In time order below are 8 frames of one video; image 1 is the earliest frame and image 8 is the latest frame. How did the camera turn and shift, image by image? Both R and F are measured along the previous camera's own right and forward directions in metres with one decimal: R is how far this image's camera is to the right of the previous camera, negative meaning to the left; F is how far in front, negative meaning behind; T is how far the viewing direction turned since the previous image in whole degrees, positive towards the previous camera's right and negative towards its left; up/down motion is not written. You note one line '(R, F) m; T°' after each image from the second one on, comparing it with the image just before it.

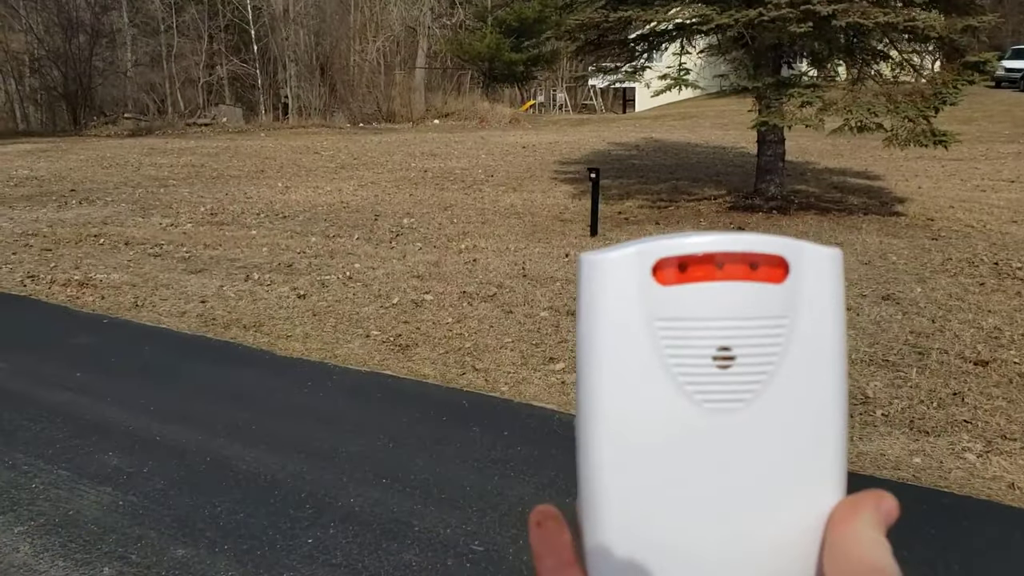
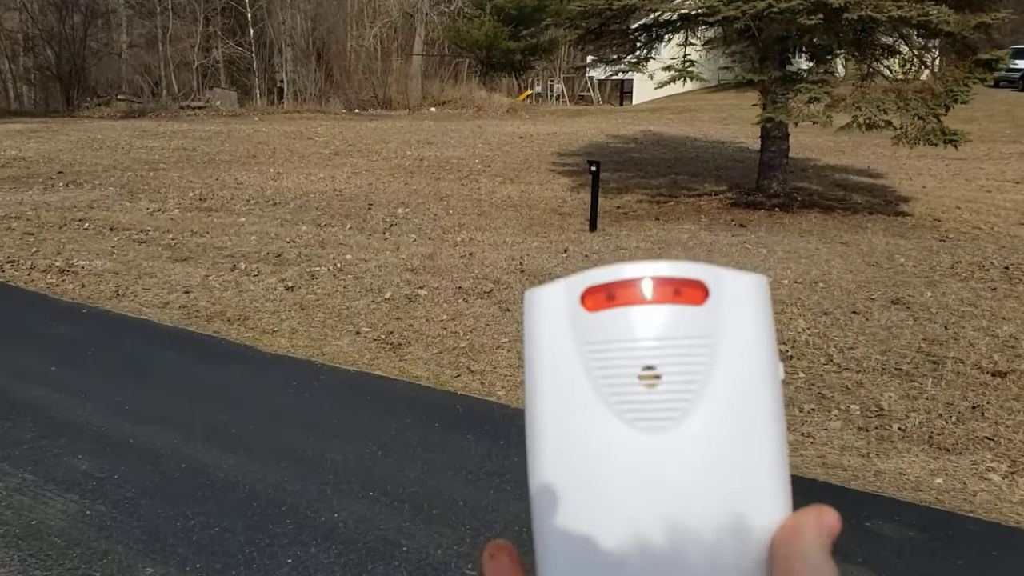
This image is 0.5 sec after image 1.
(0.0, +0.2) m; 0°
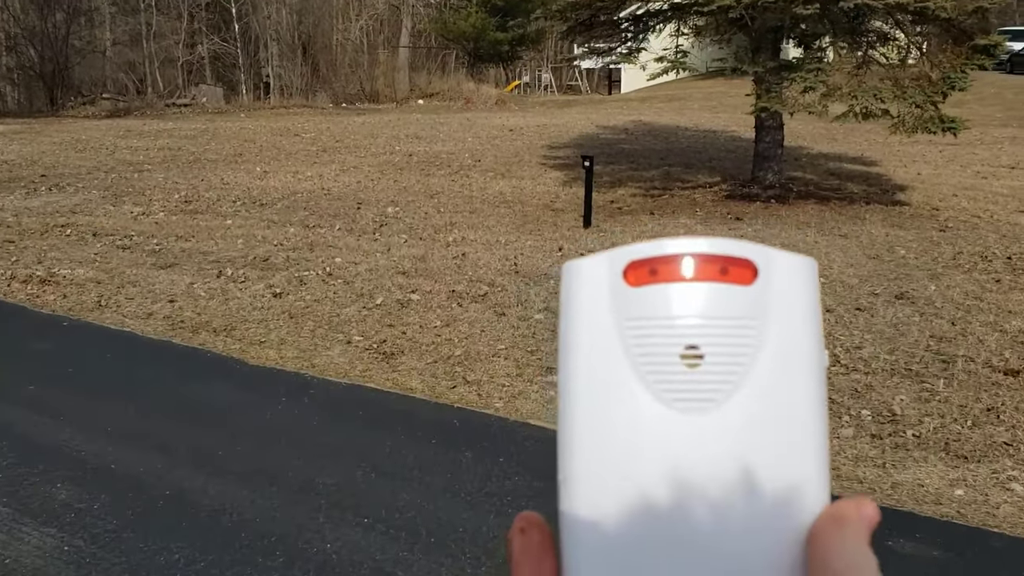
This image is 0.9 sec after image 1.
(0.0, +0.2) m; 0°
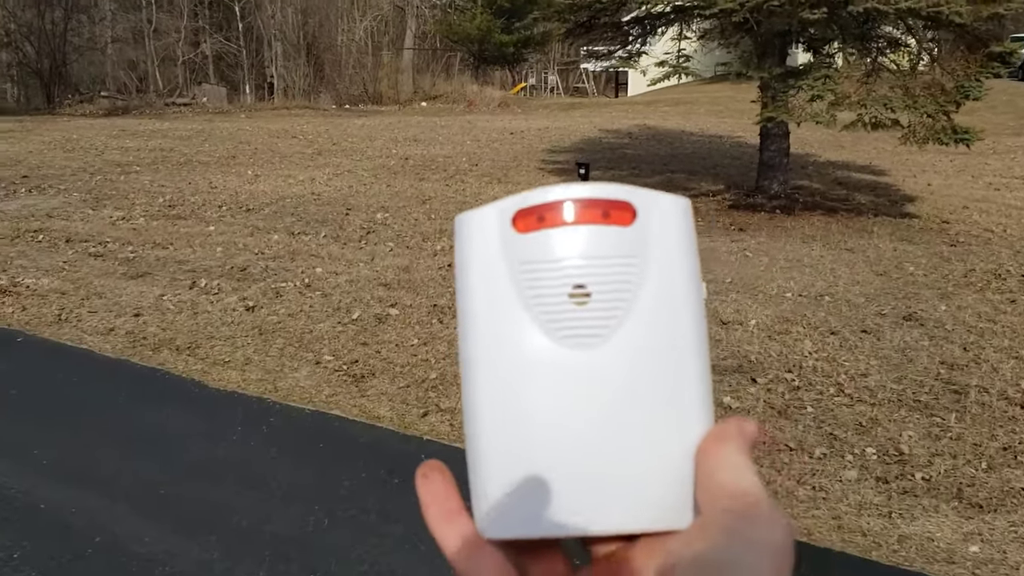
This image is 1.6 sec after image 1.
(+0.1, +0.3) m; 0°
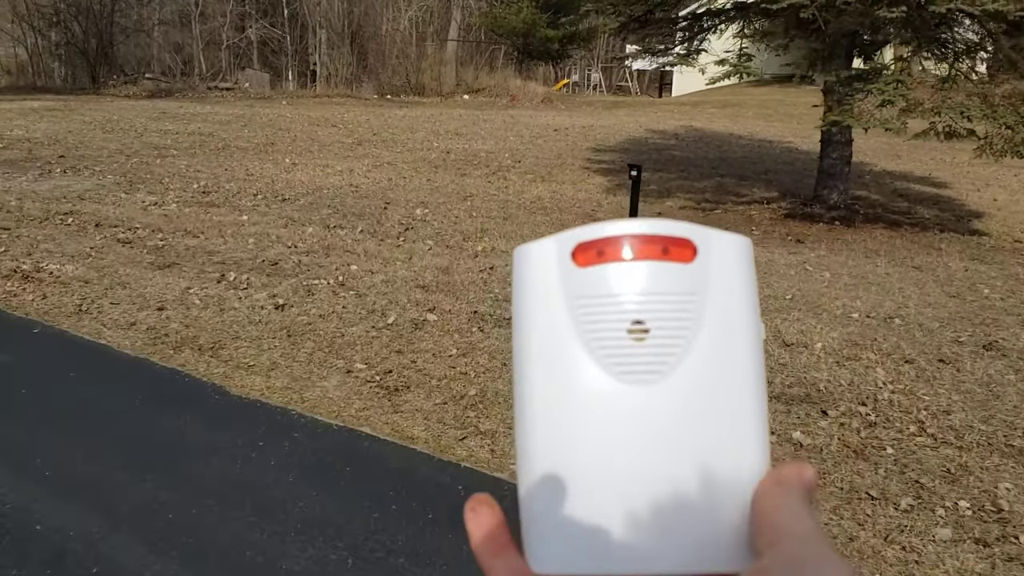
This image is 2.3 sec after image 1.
(-0.1, +0.4) m; -2°
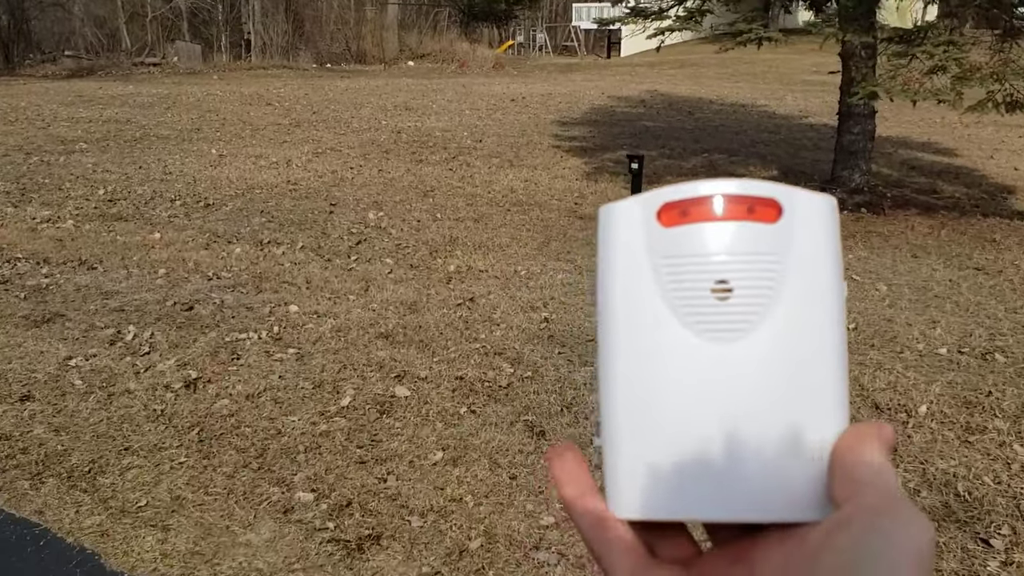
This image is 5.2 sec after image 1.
(-0.2, +1.4) m; +3°
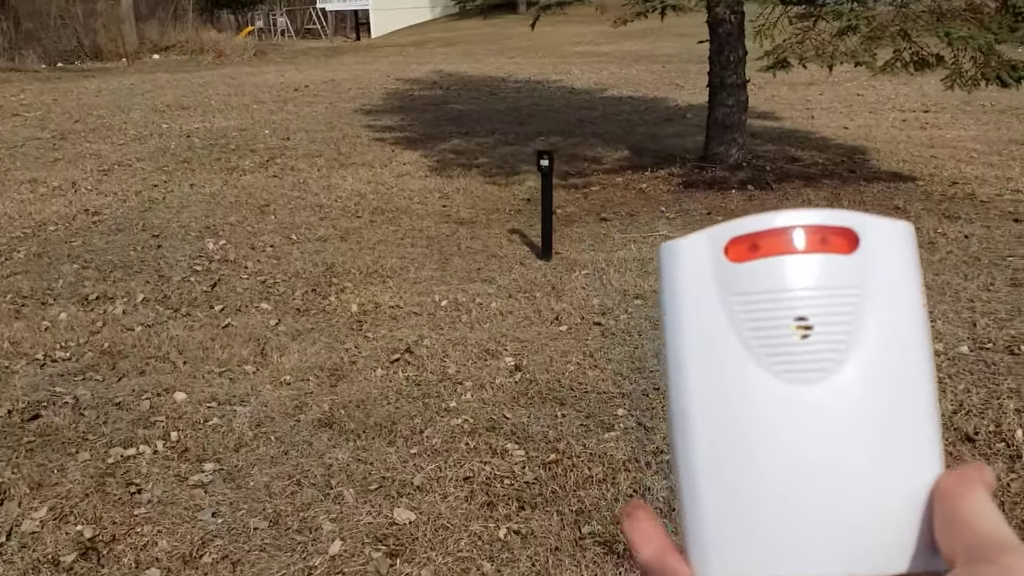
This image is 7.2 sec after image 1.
(-0.8, +1.1) m; +14°
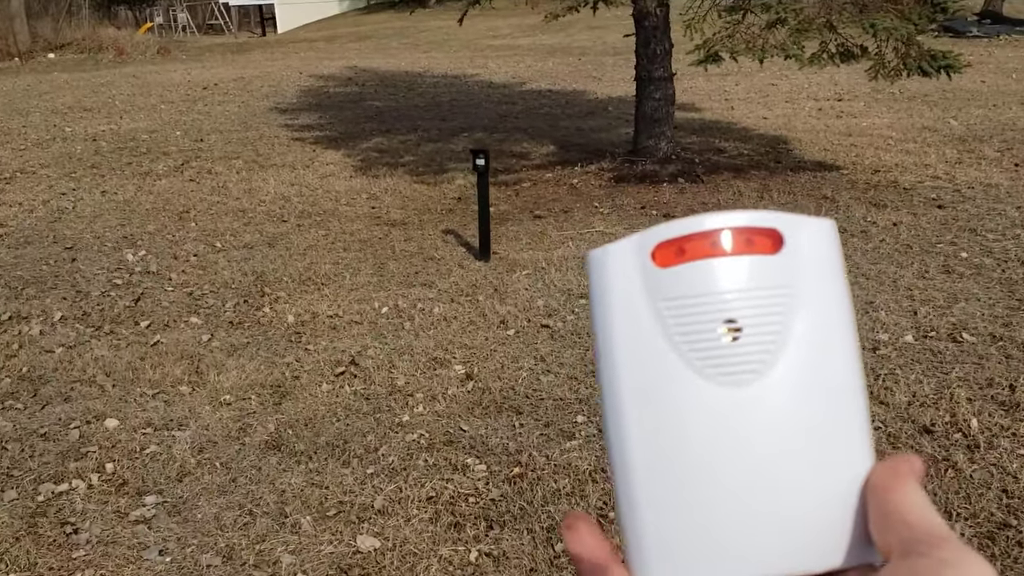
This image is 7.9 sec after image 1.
(-0.1, +0.1) m; +5°
